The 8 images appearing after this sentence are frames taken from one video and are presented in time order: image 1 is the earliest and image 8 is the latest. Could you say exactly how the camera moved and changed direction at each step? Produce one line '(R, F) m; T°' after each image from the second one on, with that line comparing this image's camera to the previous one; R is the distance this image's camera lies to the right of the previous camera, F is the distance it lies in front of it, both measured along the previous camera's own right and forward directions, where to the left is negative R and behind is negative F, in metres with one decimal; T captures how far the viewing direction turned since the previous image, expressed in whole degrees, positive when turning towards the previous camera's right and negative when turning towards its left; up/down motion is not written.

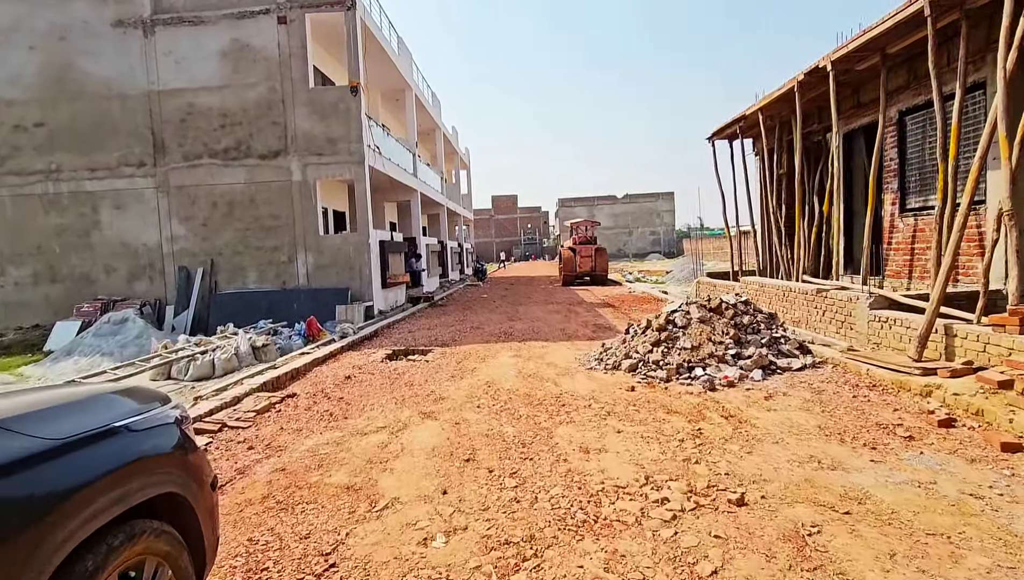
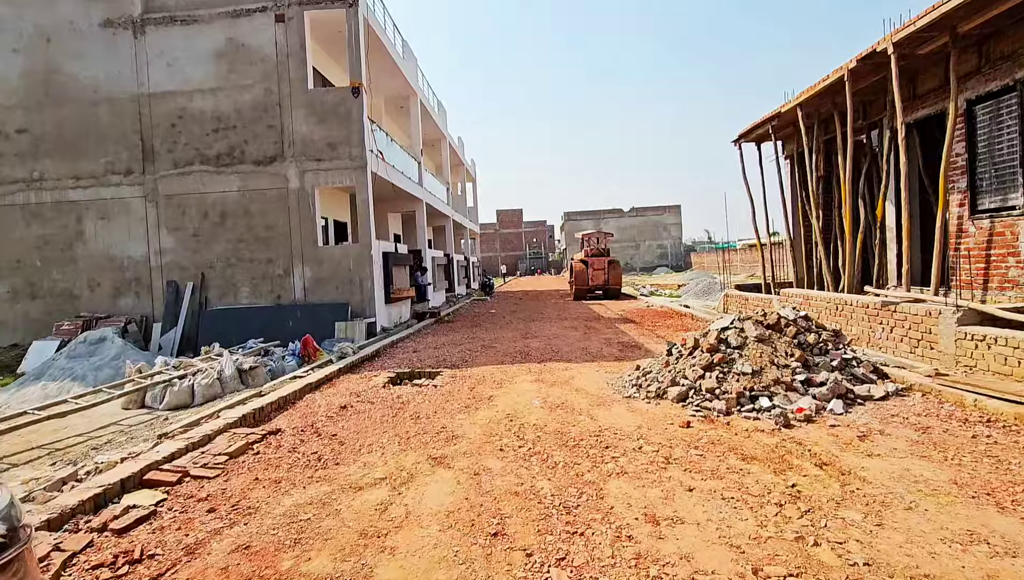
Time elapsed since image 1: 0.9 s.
(-0.2, +1.1) m; 0°
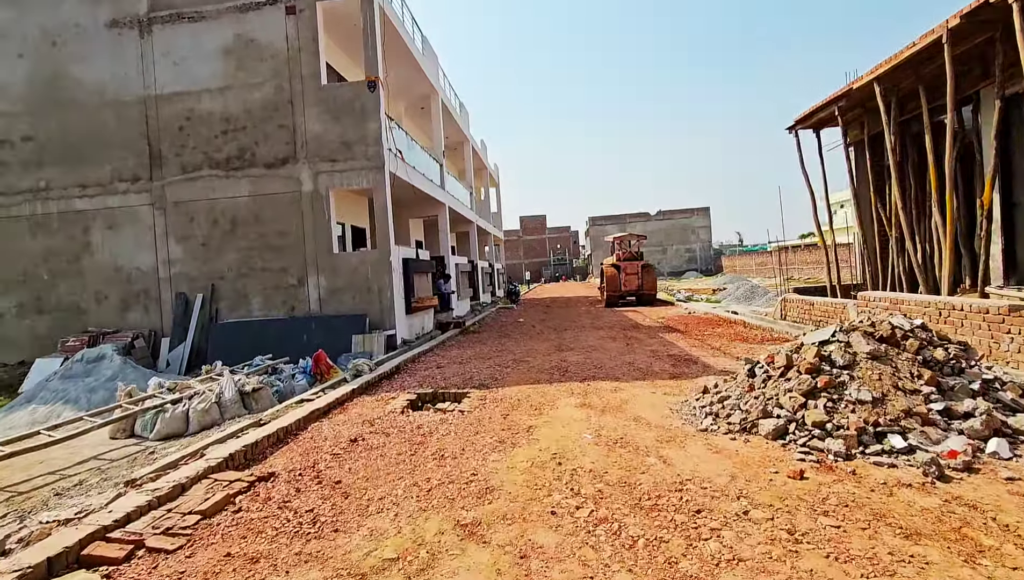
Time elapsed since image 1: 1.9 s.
(-0.2, +1.2) m; -3°
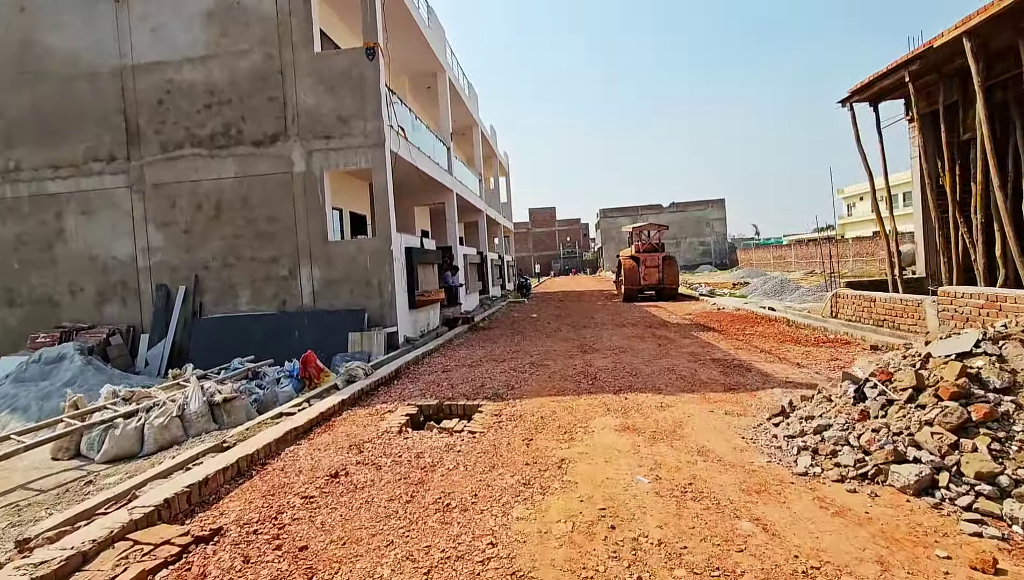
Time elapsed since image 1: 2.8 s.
(-0.2, +1.3) m; -1°
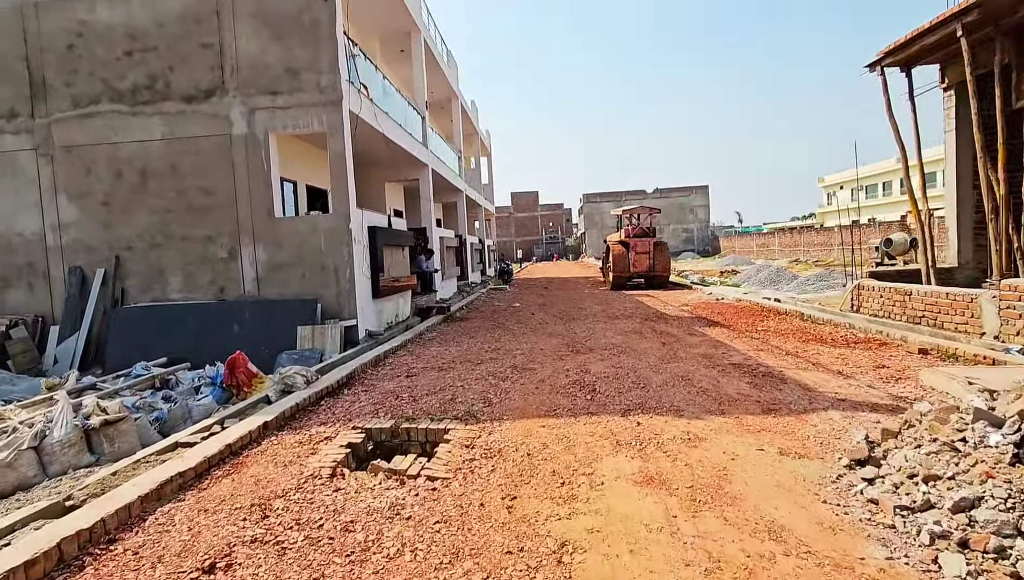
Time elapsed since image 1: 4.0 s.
(0.0, +1.5) m; +2°
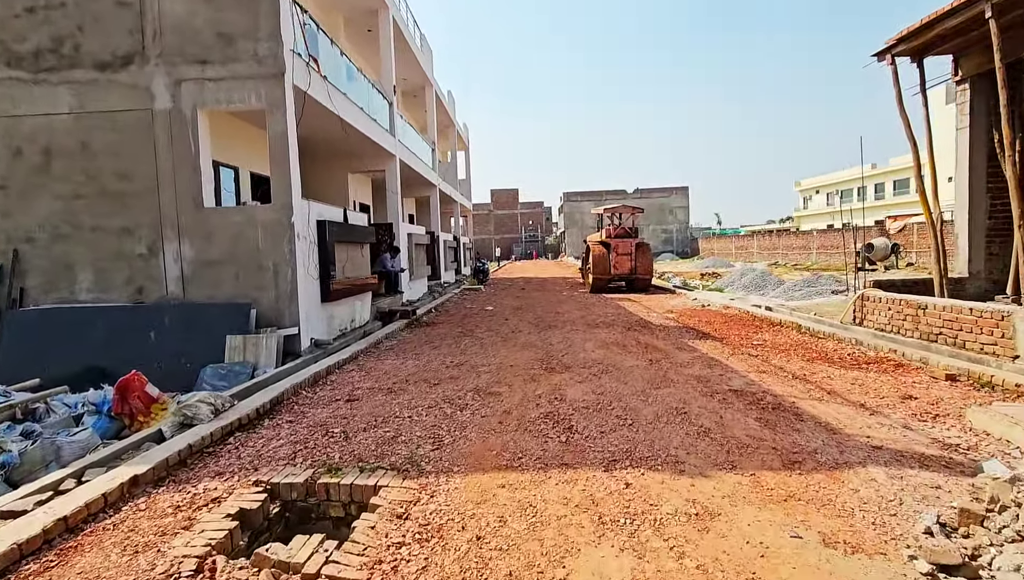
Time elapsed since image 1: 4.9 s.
(+0.2, +1.1) m; +2°
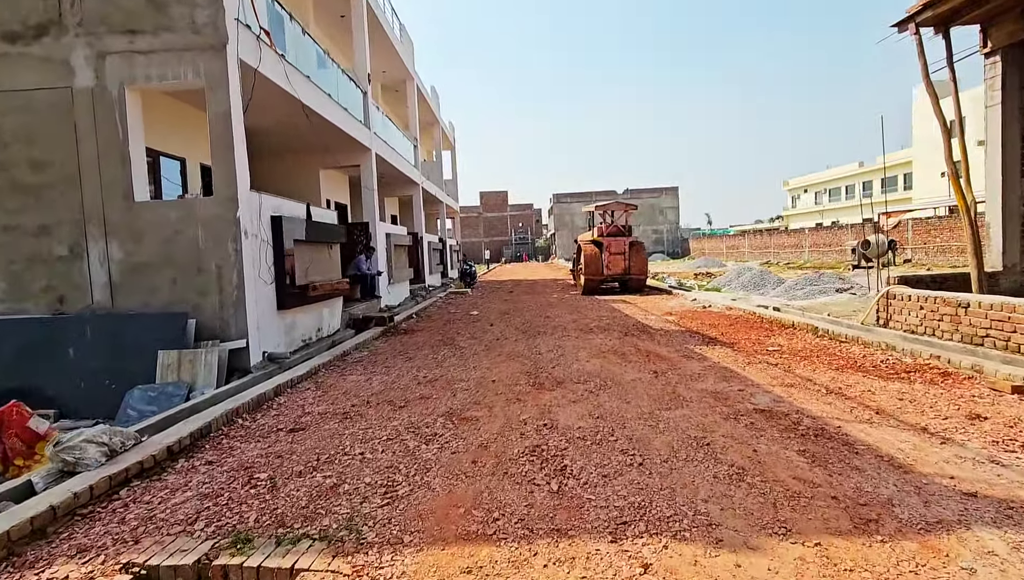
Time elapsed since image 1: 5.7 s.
(+0.1, +1.0) m; +1°
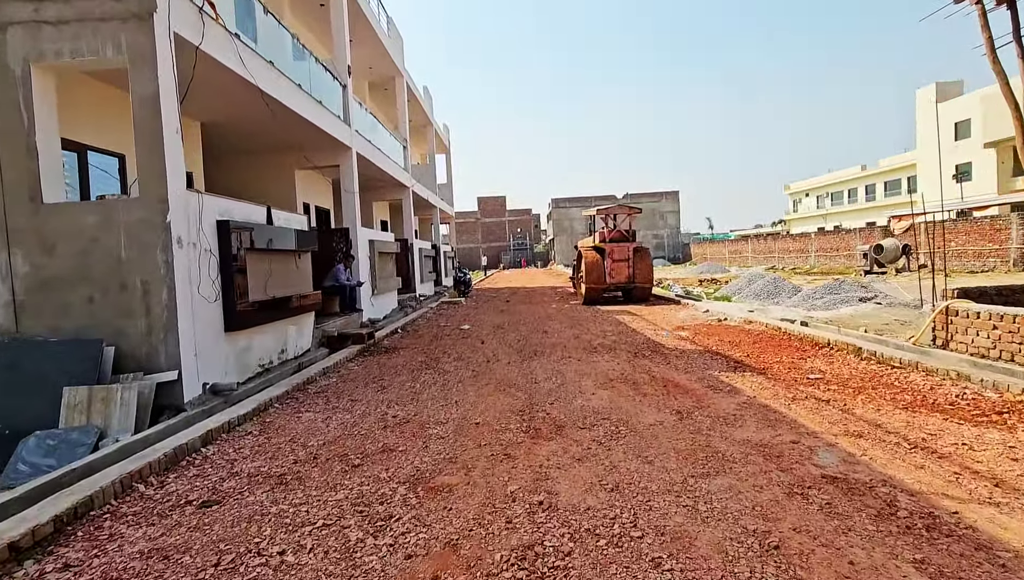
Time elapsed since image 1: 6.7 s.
(+0.1, +1.2) m; 0°
